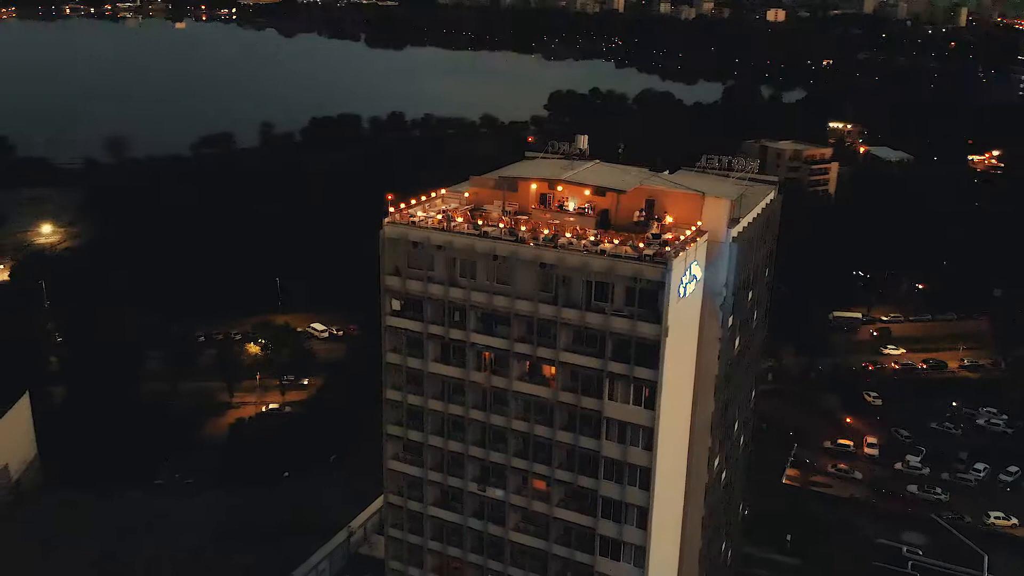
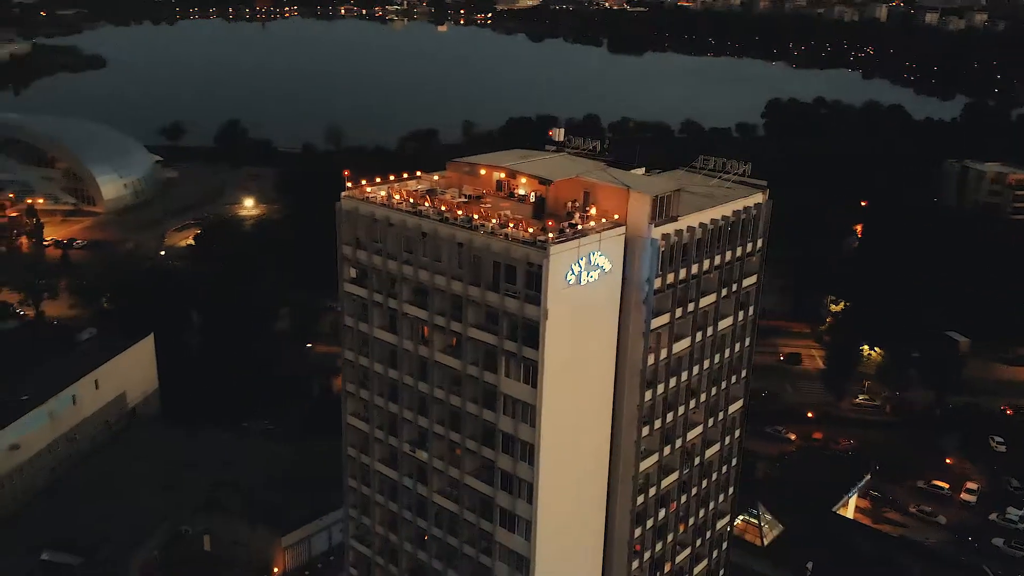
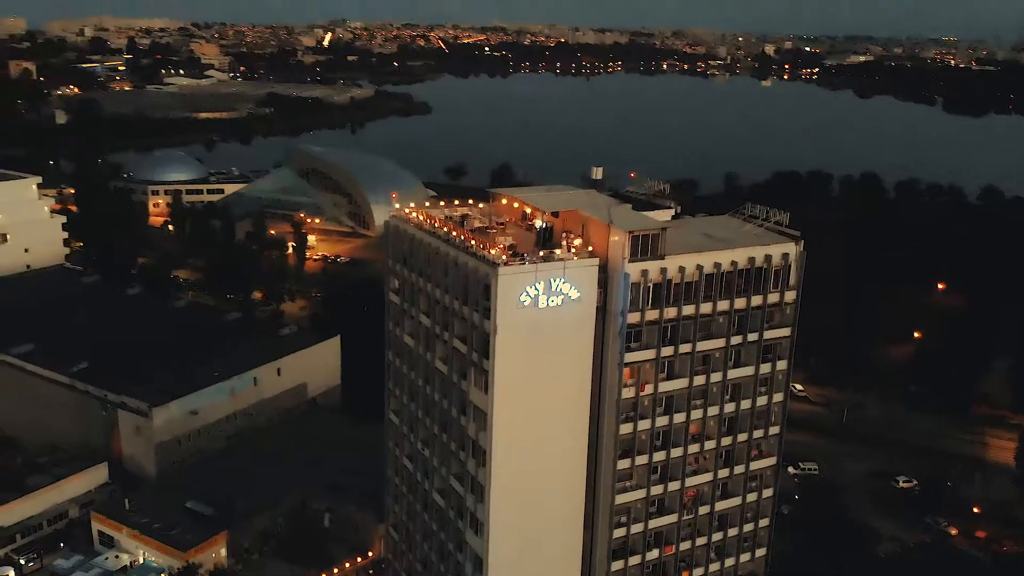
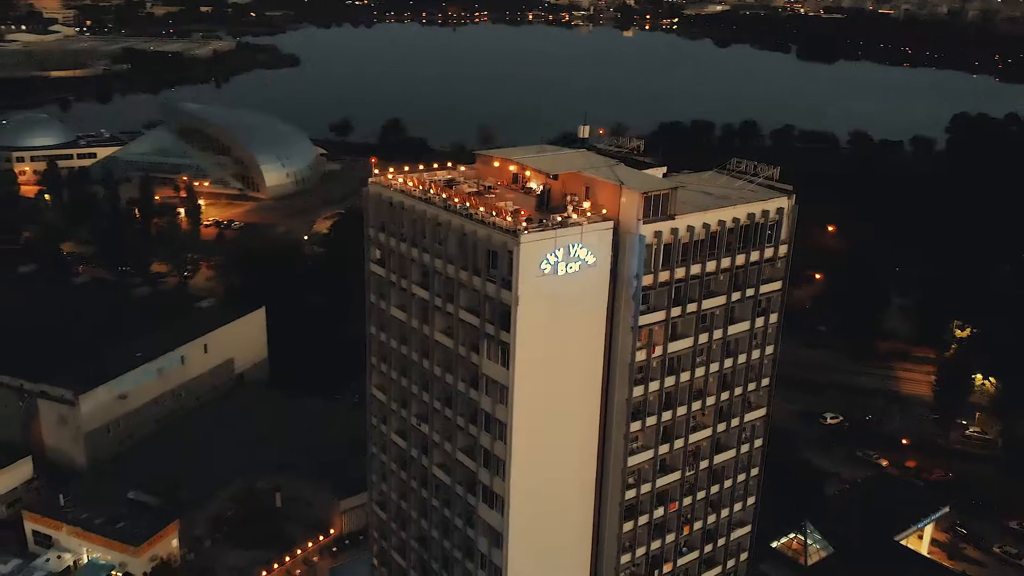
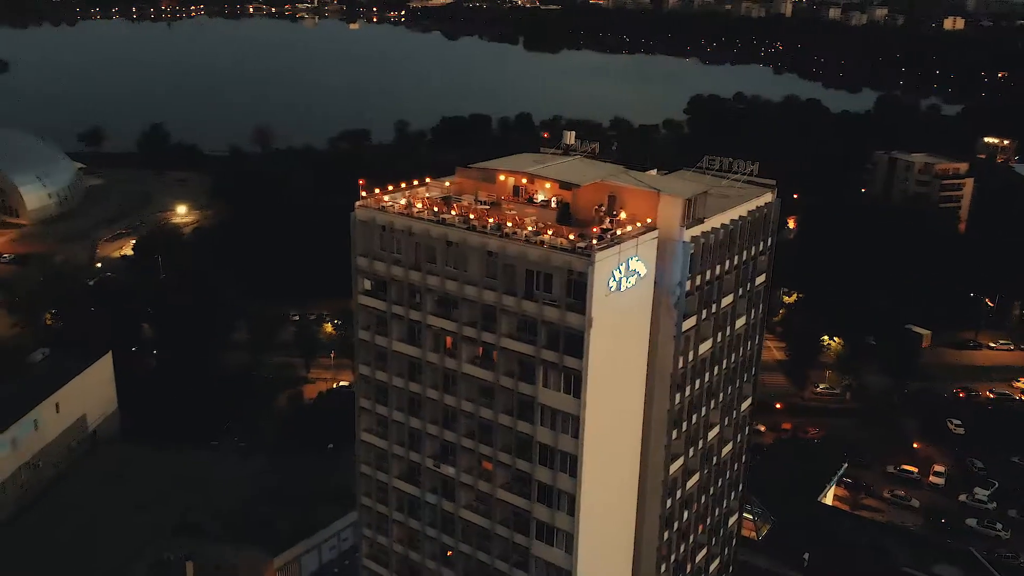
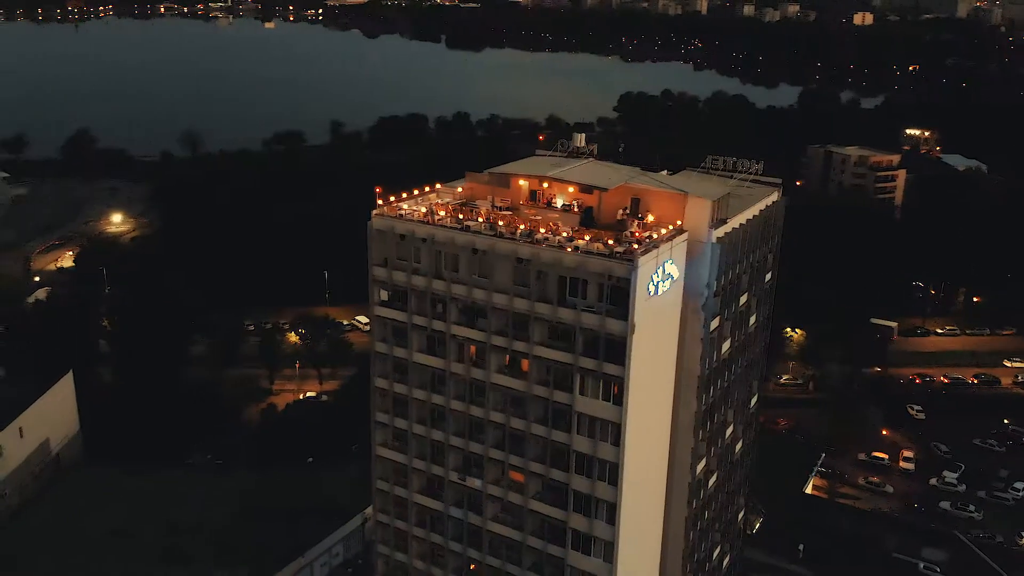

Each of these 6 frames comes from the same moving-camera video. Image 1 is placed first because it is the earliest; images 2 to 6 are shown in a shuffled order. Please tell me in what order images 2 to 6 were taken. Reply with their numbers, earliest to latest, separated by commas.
6, 5, 2, 4, 3
